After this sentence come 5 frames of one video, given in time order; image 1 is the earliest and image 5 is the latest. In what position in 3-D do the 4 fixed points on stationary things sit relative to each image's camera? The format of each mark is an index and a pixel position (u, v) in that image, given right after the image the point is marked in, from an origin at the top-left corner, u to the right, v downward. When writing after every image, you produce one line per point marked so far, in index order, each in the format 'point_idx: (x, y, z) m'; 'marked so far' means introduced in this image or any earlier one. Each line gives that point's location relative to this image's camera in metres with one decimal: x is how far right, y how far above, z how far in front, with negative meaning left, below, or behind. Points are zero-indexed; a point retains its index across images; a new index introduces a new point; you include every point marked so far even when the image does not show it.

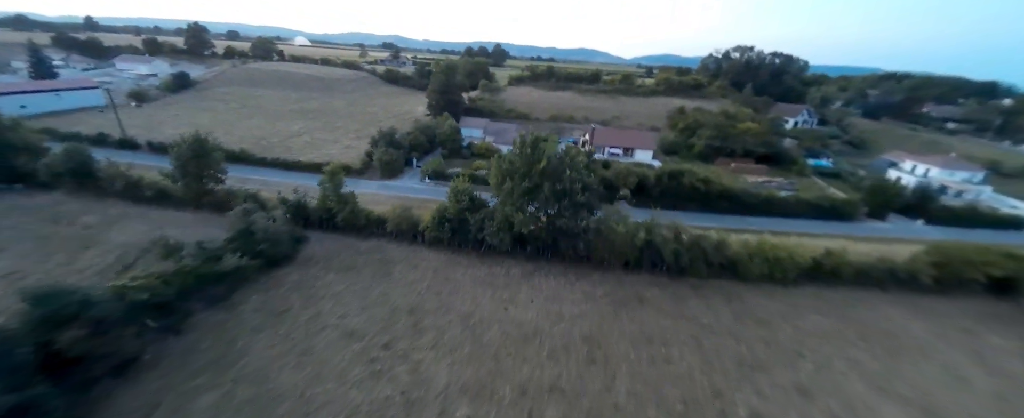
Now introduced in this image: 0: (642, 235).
0: (+7.0, -1.4, +18.5) m
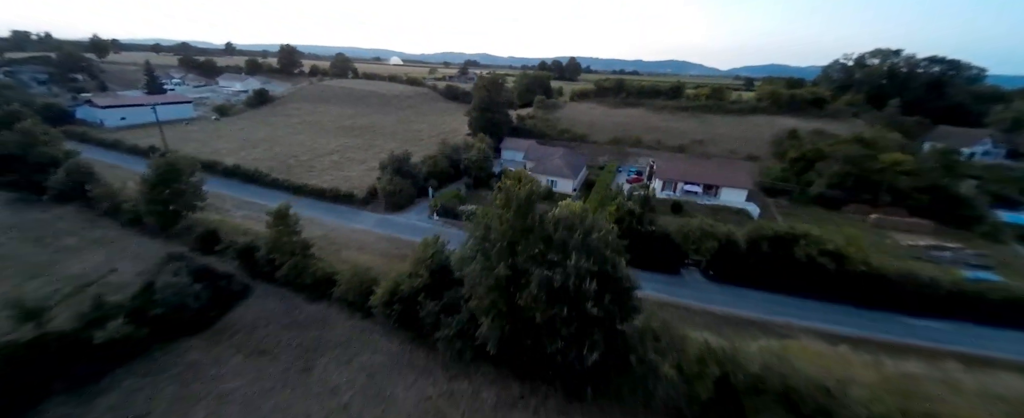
0: (+5.8, -4.9, +10.1) m
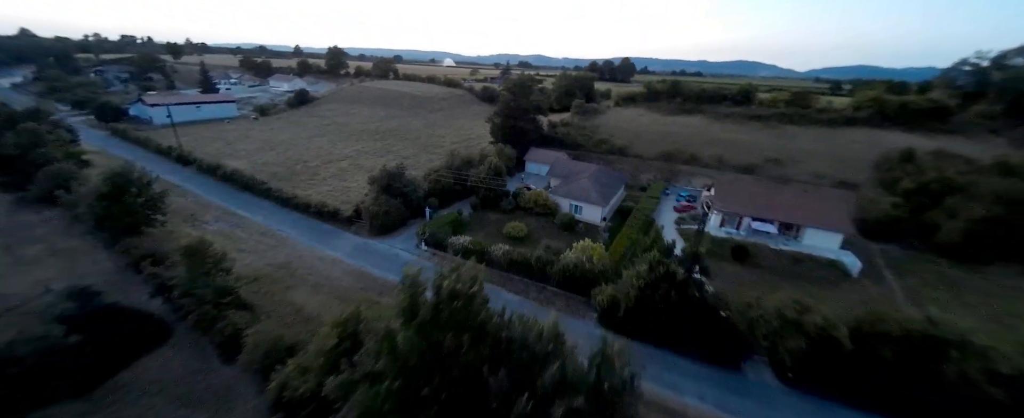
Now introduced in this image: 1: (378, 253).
0: (+3.7, -7.1, +4.4) m
1: (-7.7, -2.5, +19.8) m
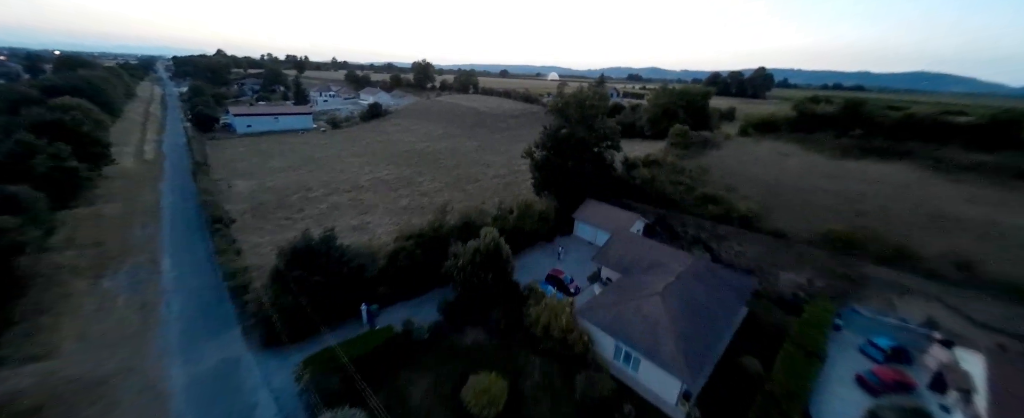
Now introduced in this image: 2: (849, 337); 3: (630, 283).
0: (-2.9, -10.9, -6.8) m
1: (-9.1, -6.0, +11.2) m
2: (+13.8, -4.8, +14.1) m
3: (+4.8, -2.9, +14.1) m
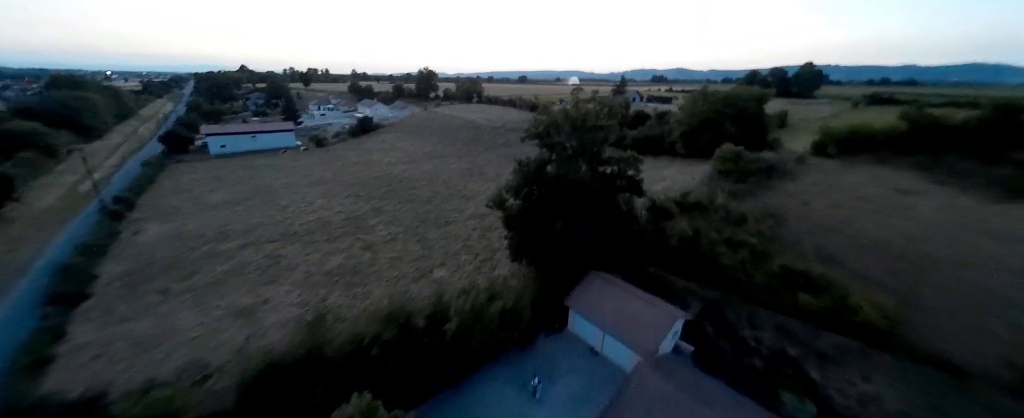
0: (-6.5, -13.6, -14.2) m
1: (-11.4, -9.0, +4.2) m
2: (+11.7, -7.8, +5.5) m
3: (+2.6, -5.9, +6.2) m
